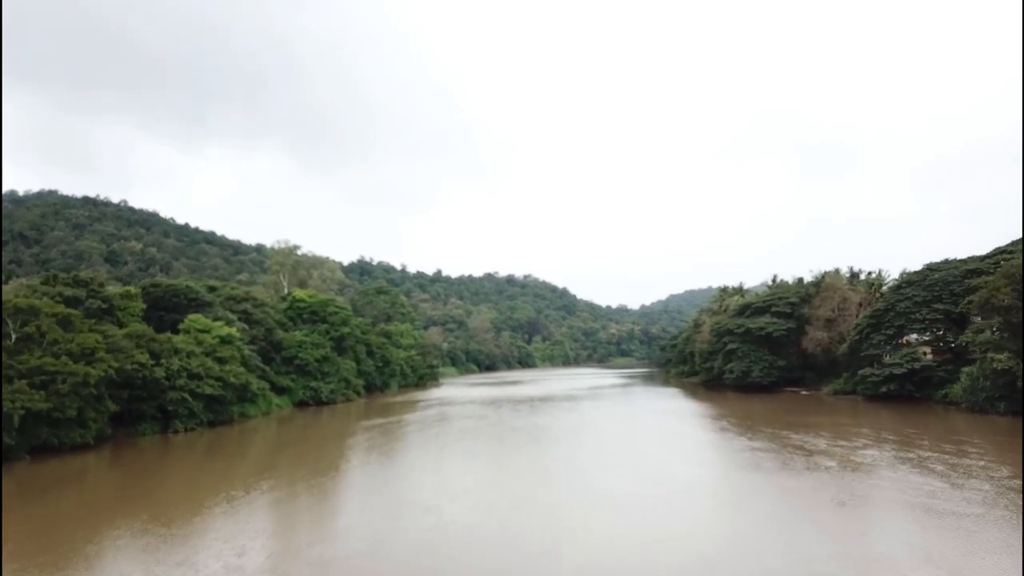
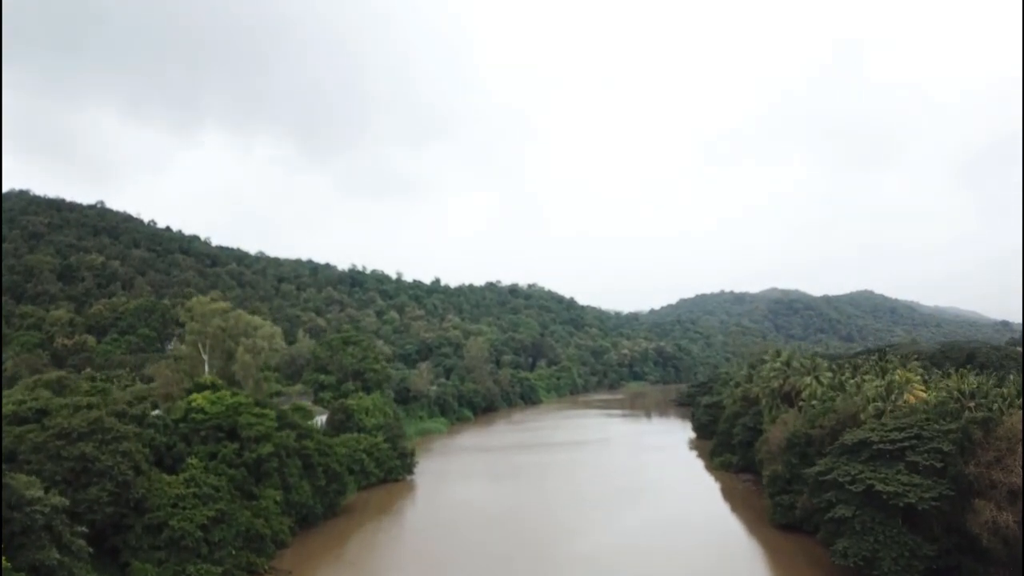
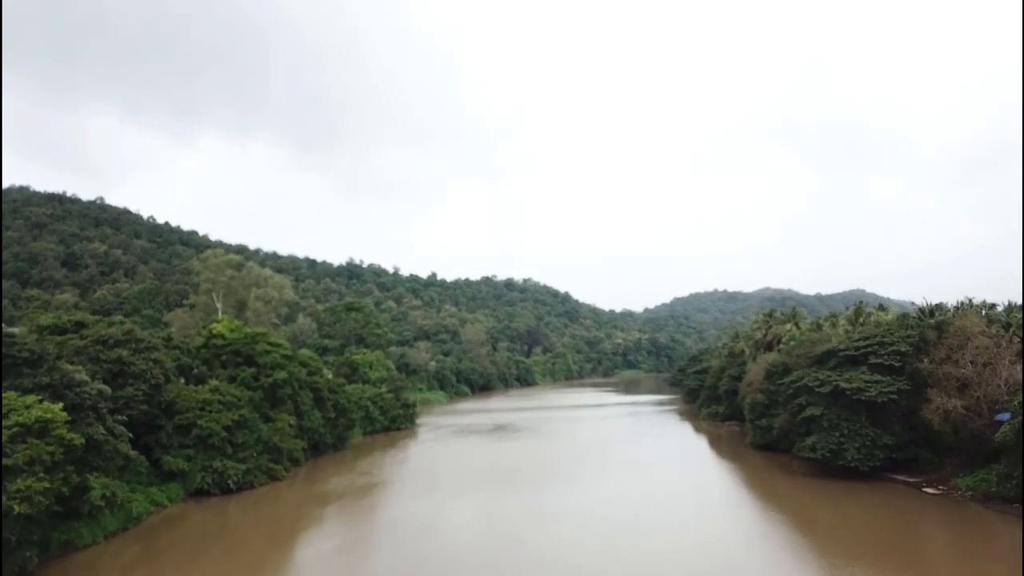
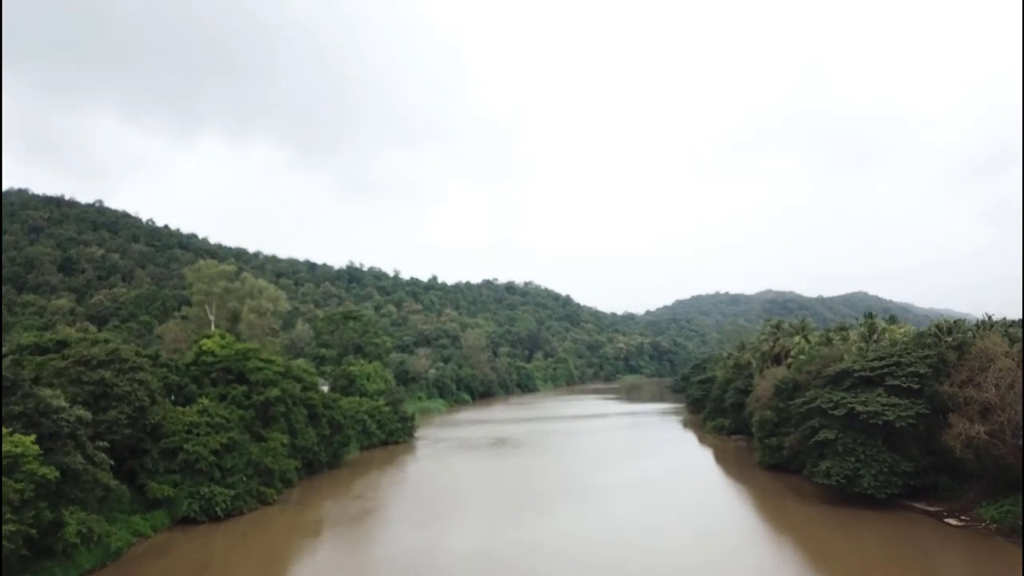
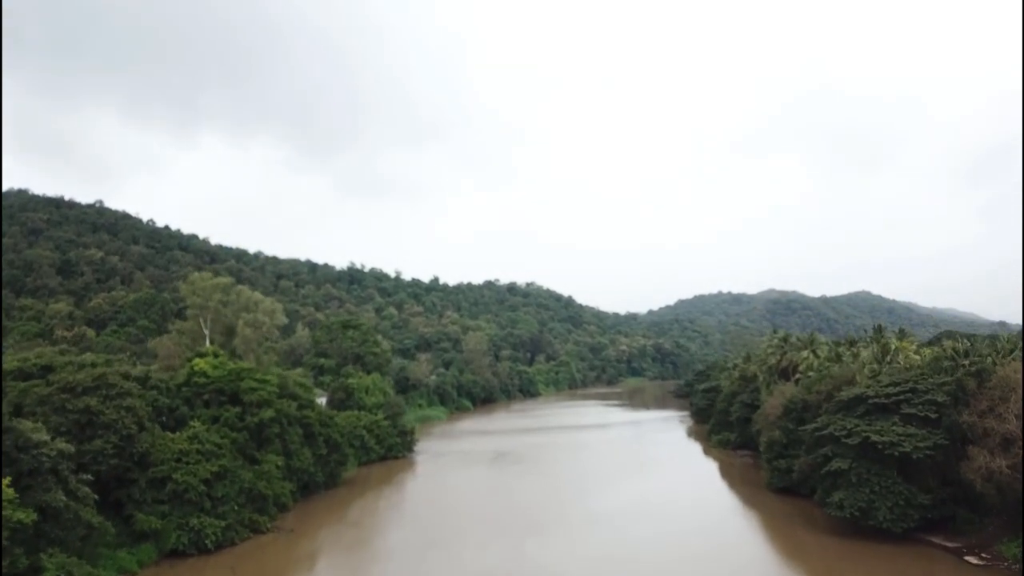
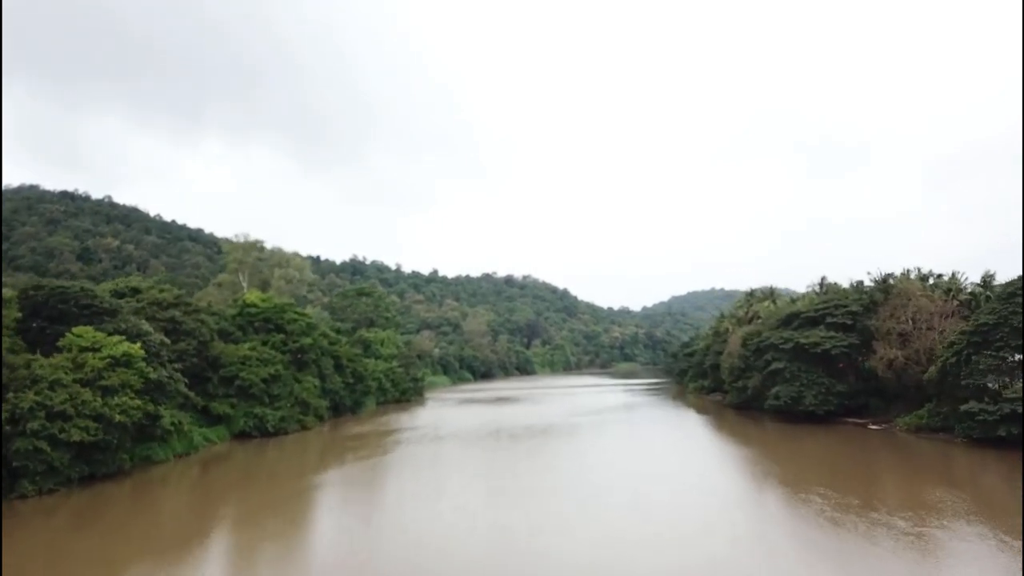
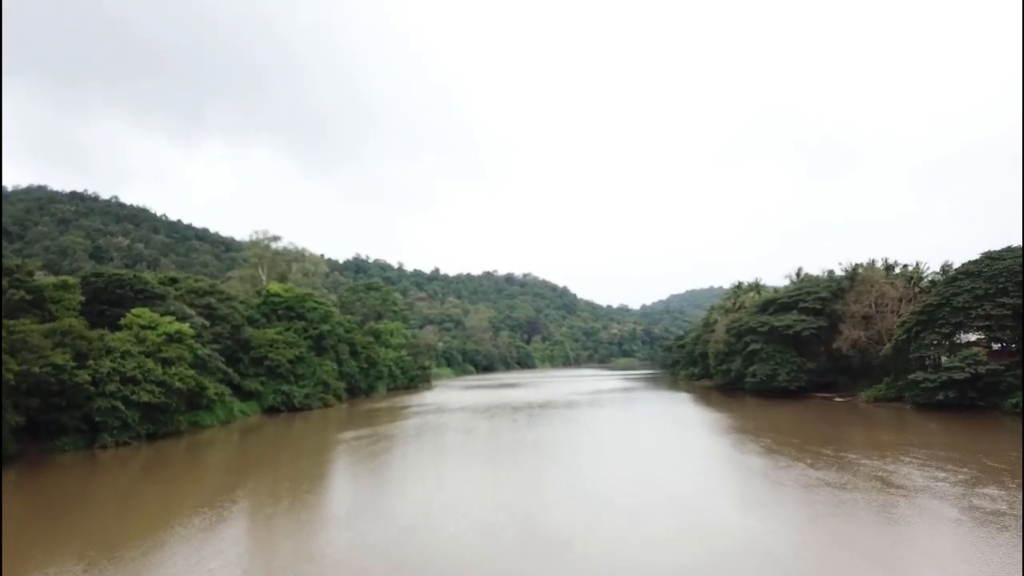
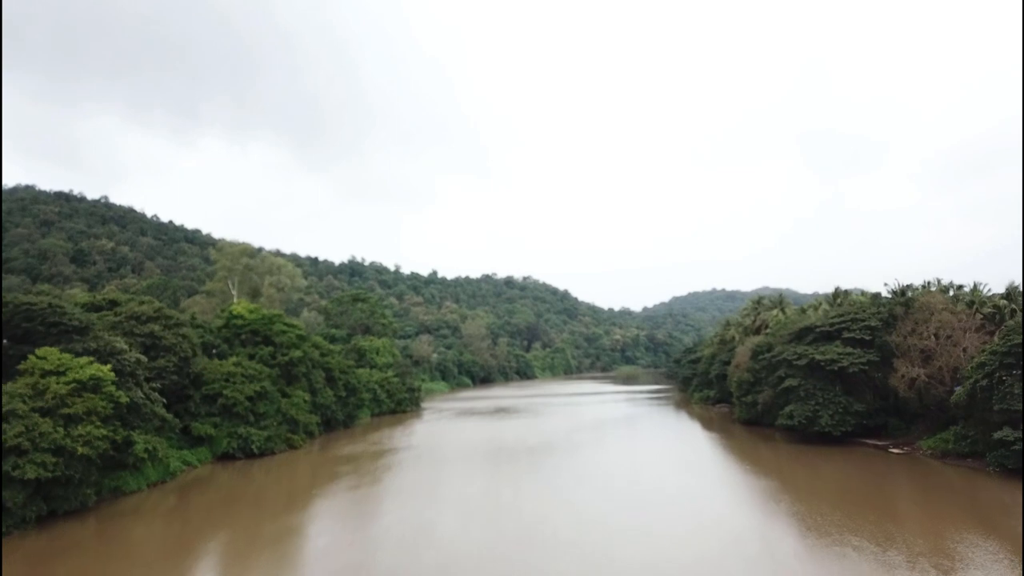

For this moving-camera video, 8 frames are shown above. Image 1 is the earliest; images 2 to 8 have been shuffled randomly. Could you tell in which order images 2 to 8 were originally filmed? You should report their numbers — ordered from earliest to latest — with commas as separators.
7, 6, 8, 3, 4, 5, 2
